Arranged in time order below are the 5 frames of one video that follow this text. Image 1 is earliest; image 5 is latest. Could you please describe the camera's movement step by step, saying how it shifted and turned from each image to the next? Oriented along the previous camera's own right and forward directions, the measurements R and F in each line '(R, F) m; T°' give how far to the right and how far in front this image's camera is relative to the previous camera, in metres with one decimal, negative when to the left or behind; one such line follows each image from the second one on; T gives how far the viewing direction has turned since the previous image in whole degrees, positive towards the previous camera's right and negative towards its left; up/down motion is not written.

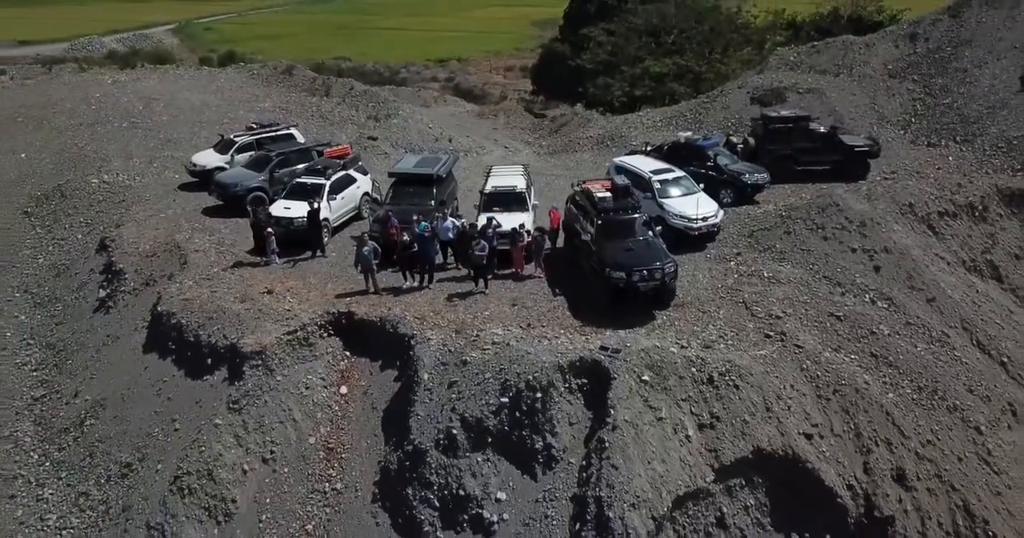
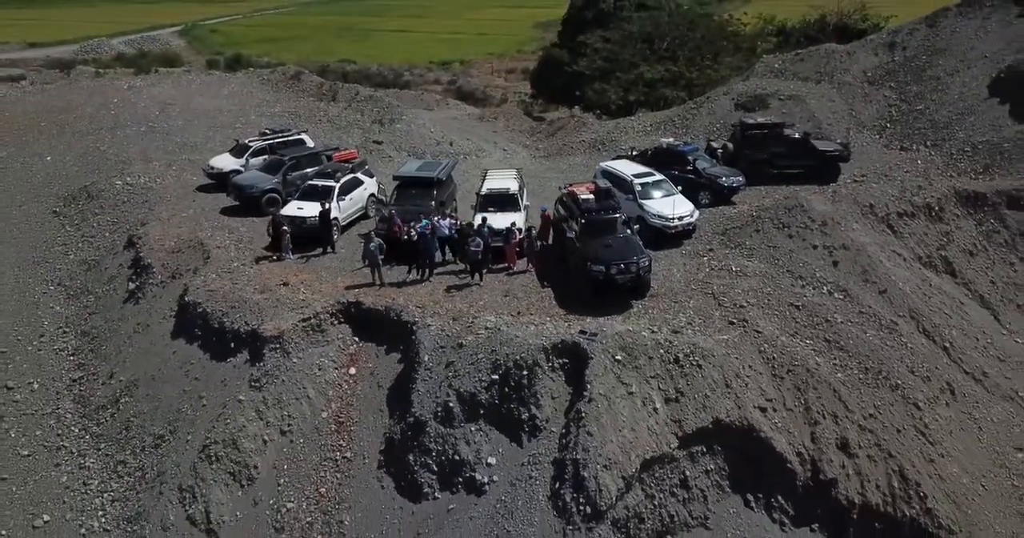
(+0.3, -2.2) m; 0°
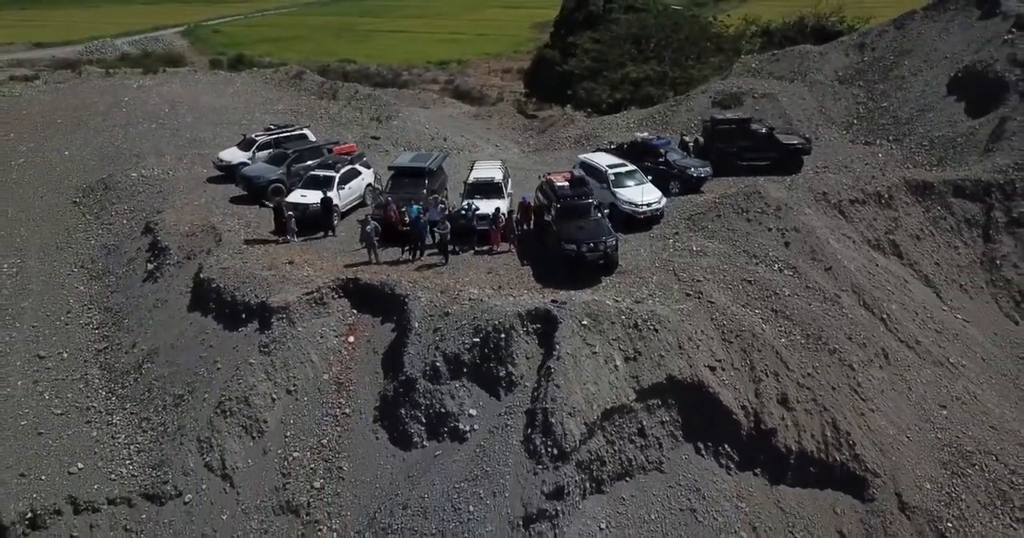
(+0.5, -2.5) m; 0°
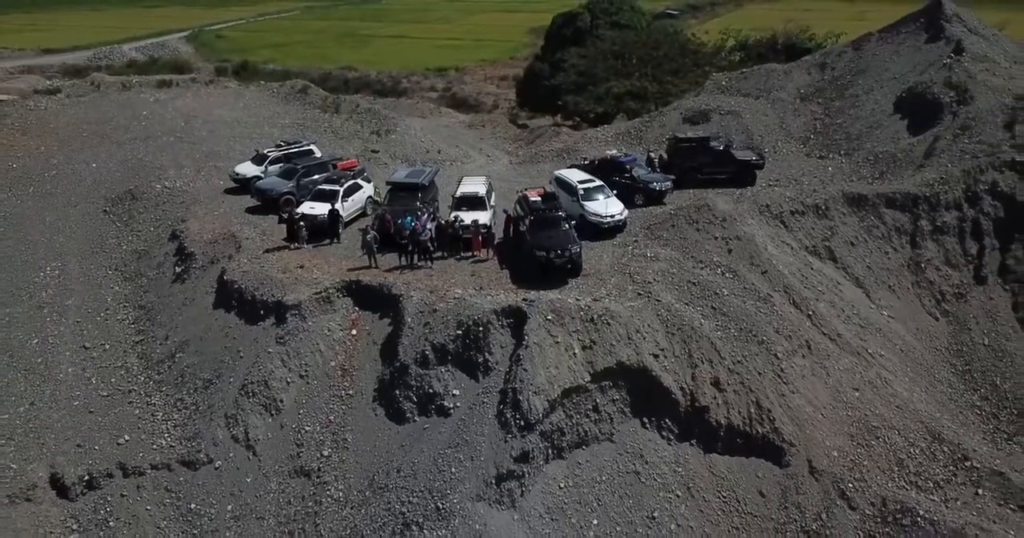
(+0.6, -4.0) m; 0°
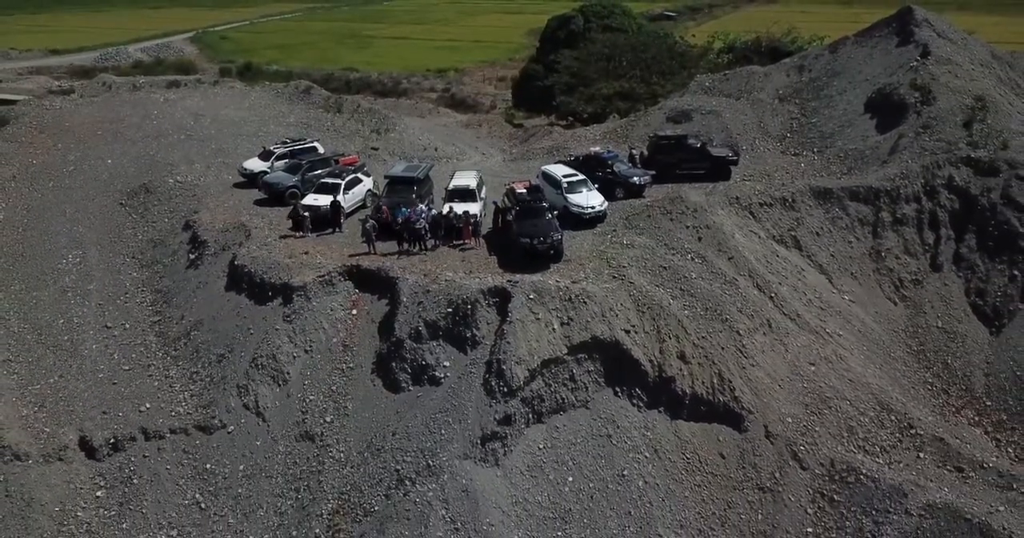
(+0.5, -2.5) m; 0°
